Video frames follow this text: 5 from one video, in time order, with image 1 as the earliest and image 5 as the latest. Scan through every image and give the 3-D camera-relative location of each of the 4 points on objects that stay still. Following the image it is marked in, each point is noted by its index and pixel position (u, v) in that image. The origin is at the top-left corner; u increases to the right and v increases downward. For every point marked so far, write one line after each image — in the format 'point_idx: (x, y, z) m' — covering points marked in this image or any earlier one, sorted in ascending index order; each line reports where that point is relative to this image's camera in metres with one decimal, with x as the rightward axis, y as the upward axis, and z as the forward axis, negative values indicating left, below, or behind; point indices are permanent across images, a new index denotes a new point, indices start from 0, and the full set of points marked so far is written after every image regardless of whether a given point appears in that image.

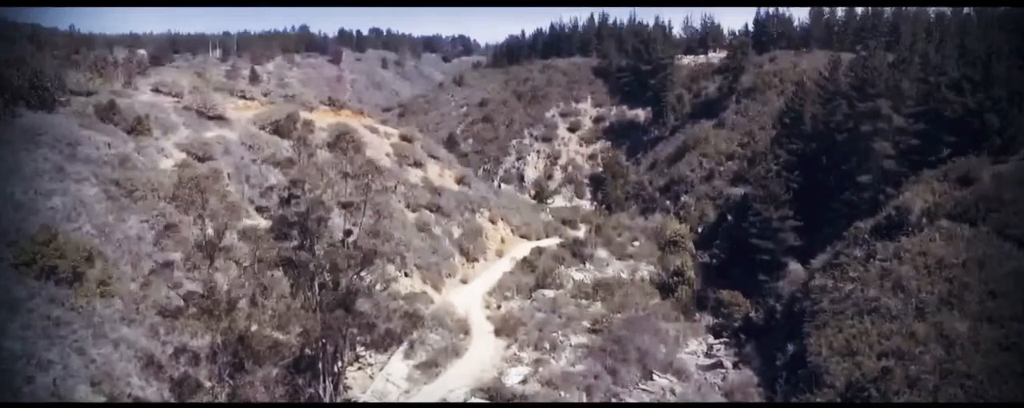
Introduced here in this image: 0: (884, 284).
0: (+9.9, -2.1, +19.7) m
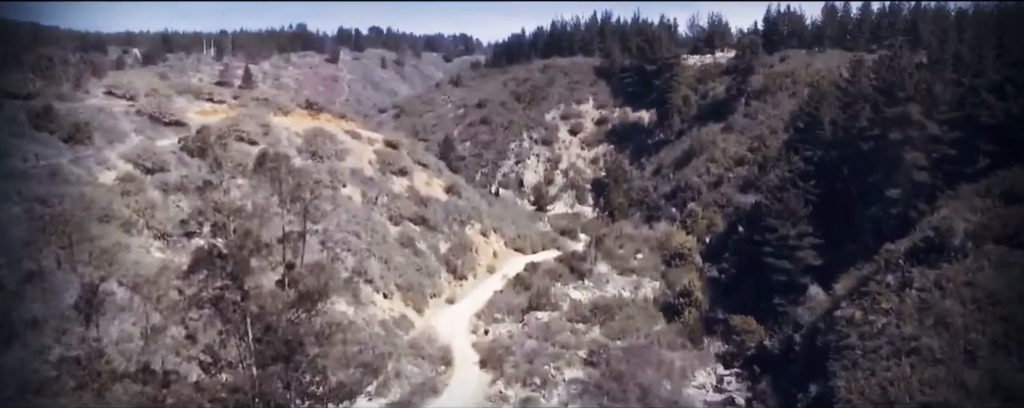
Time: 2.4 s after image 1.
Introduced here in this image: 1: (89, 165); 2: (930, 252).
0: (+9.5, -2.6, +17.1) m
1: (-11.3, +1.0, +20.0) m
2: (+10.9, -1.2, +19.4) m
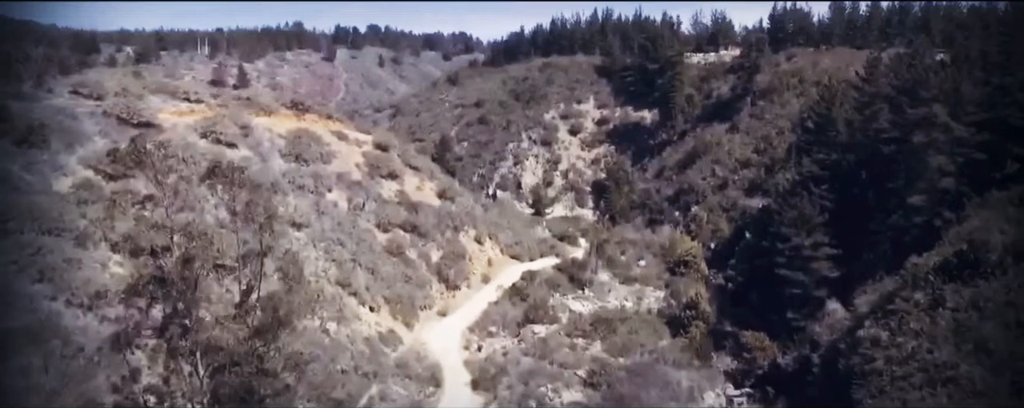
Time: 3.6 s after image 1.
0: (+9.3, -2.9, +15.5) m
1: (-11.5, +0.8, +18.3) m
2: (+10.7, -1.5, +17.7) m
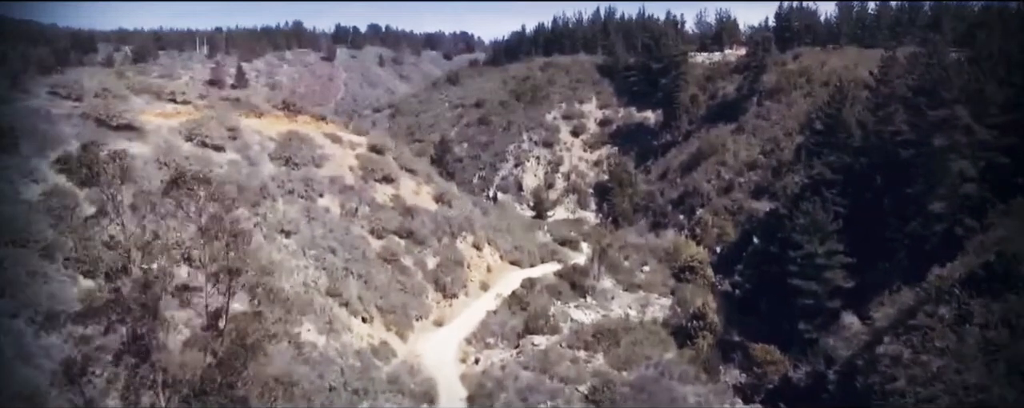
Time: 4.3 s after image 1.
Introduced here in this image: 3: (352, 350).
0: (+9.2, -3.1, +14.4) m
1: (-11.5, +0.6, +17.3) m
2: (+10.7, -1.7, +16.6) m
3: (-4.2, -3.9, +19.8) m
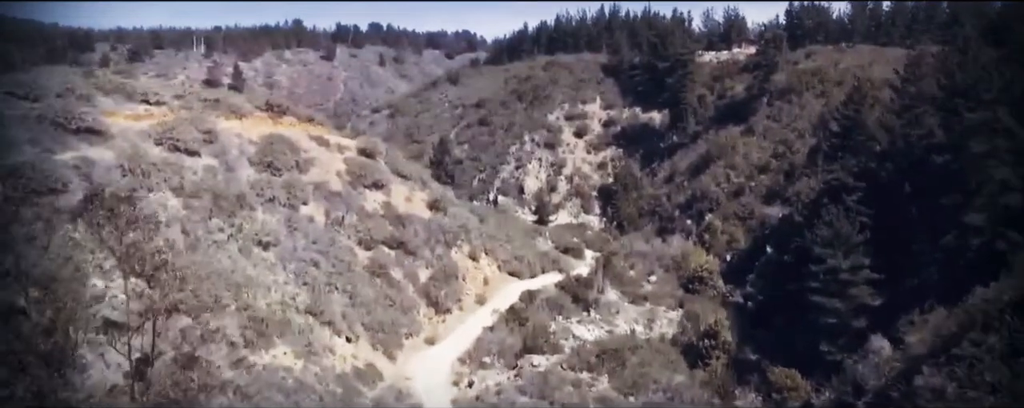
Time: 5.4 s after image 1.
0: (+9.1, -3.4, +12.5) m
1: (-11.6, +0.4, +15.5) m
2: (+10.5, -2.0, +14.8) m
3: (-4.3, -4.1, +18.0) m
